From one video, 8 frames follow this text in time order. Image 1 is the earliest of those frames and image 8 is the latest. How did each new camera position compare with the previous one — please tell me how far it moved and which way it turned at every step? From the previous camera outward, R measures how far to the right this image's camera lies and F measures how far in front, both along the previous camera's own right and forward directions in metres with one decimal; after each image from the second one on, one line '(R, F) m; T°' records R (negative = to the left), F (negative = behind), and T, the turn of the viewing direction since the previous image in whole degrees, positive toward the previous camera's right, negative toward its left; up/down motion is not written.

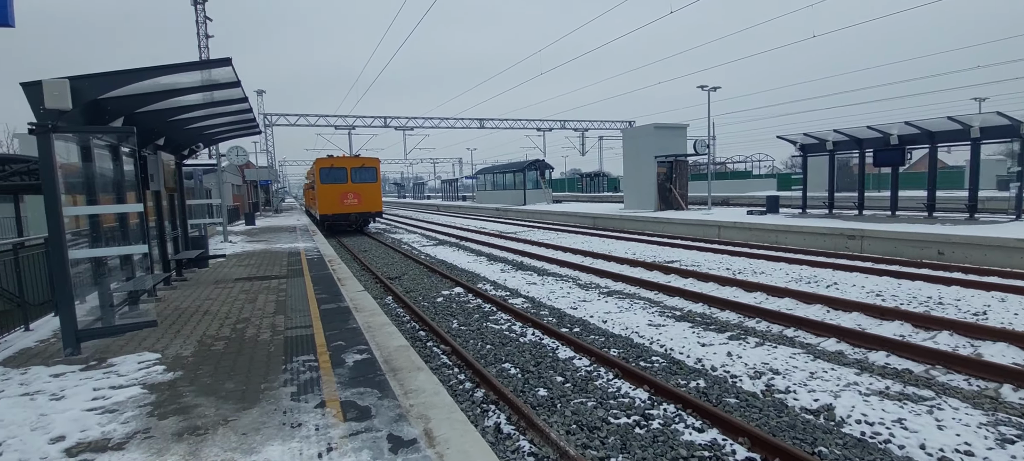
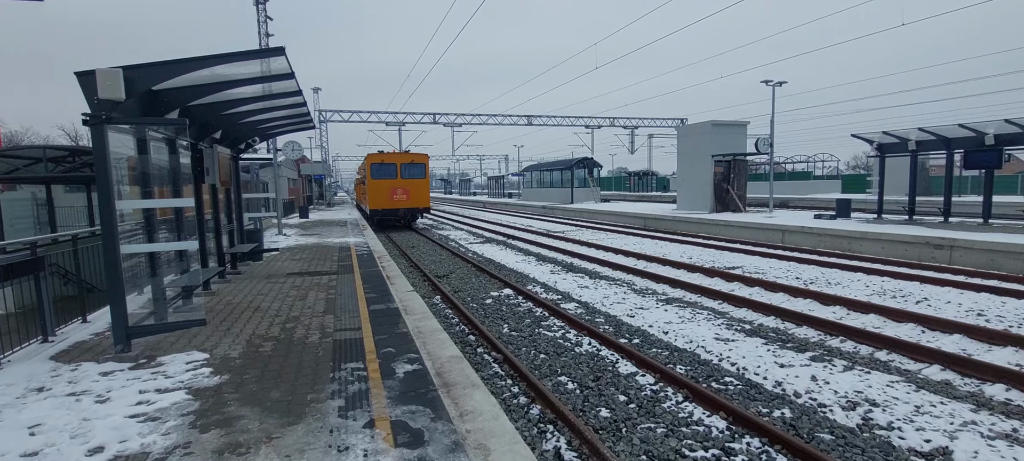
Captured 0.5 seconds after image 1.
(-0.2, +0.4) m; -5°
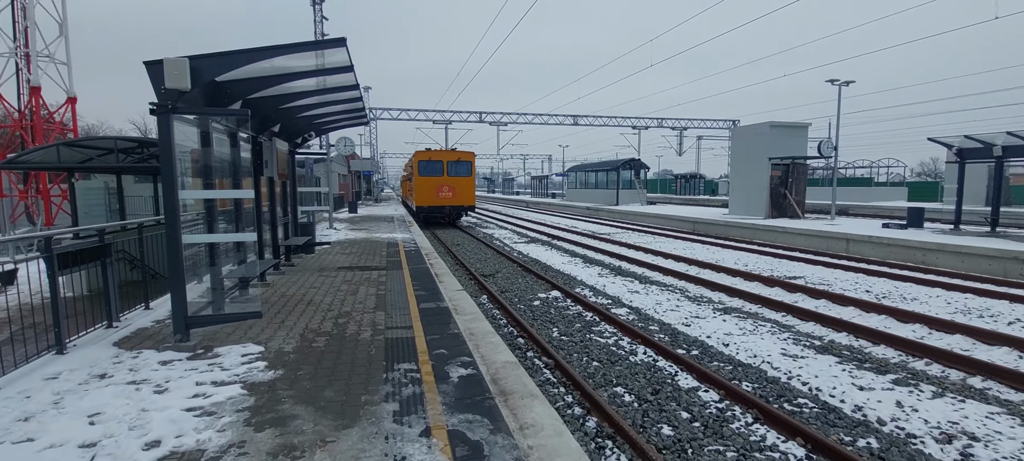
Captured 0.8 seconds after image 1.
(-0.2, +0.2) m; -5°
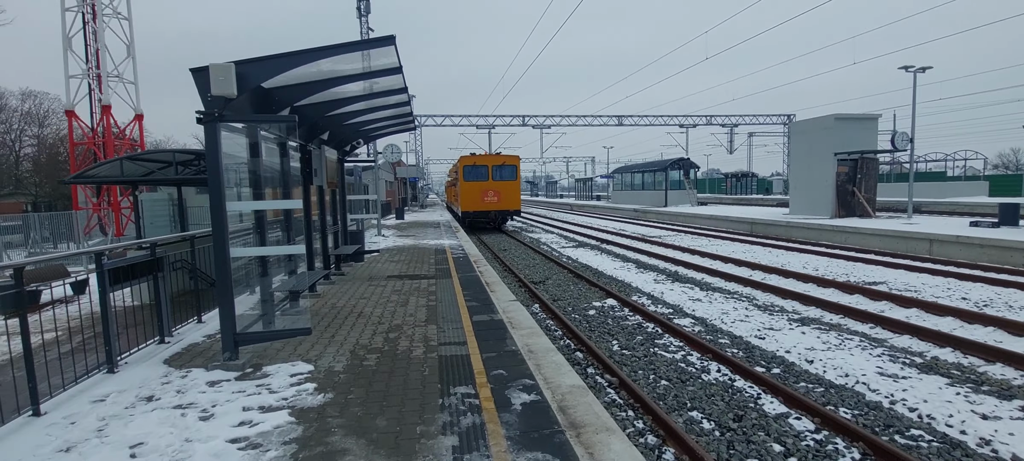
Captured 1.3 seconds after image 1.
(-0.2, +0.4) m; -5°
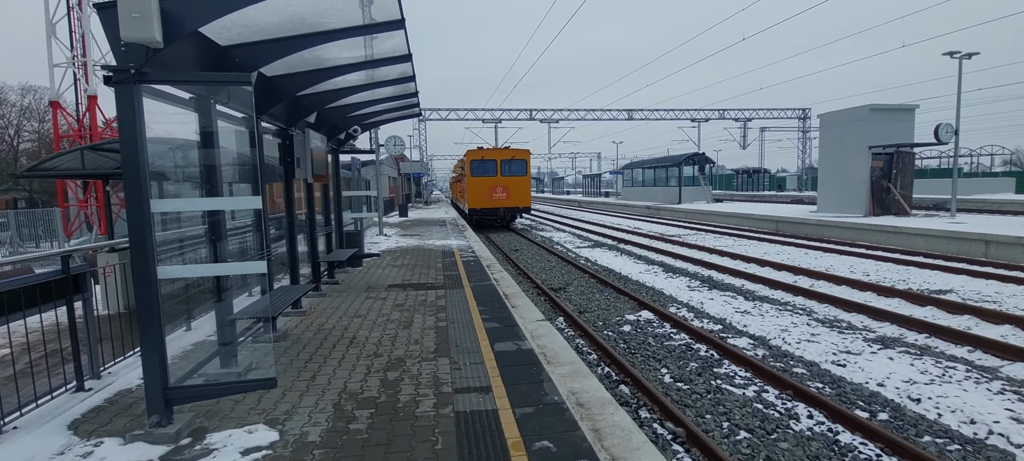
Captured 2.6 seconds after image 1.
(-0.3, +1.4) m; 0°
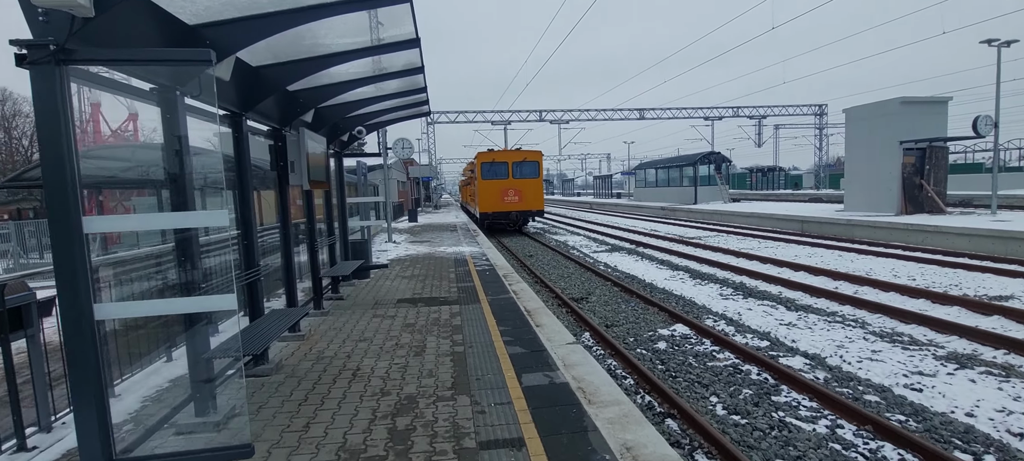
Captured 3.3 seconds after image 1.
(-0.2, +0.8) m; -1°
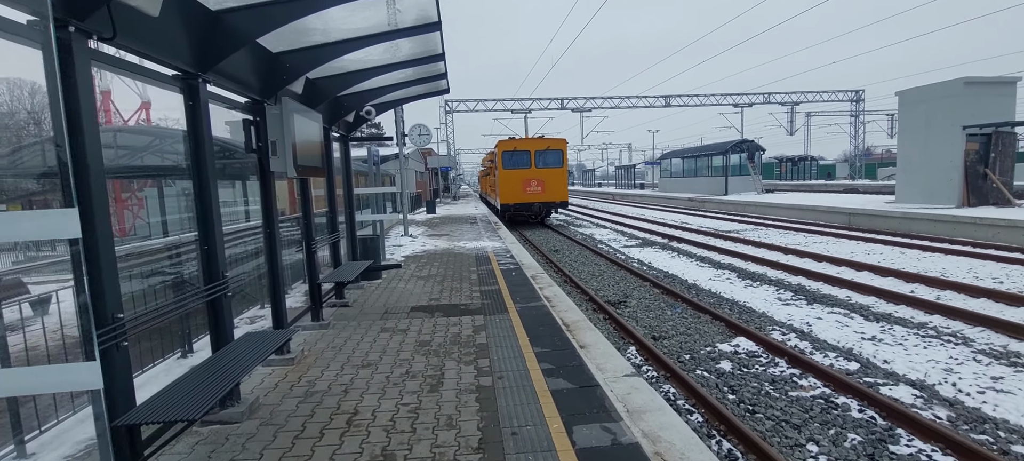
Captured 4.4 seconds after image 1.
(-0.2, +1.1) m; -2°
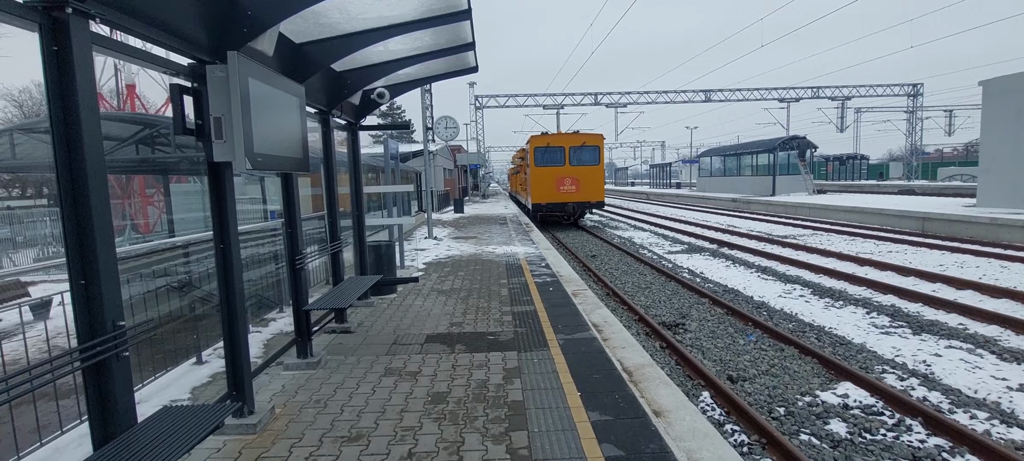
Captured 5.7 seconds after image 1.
(-0.1, +1.3) m; -3°
